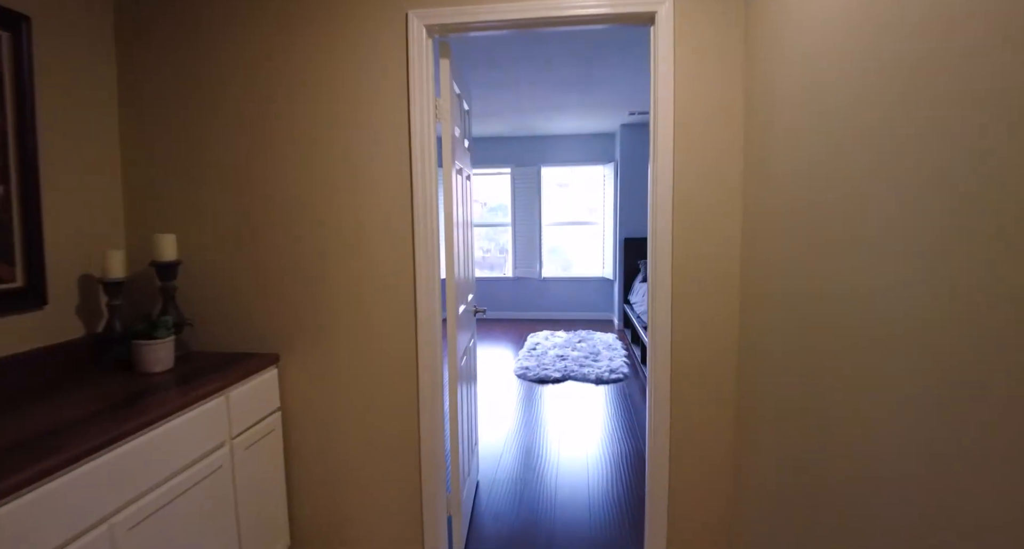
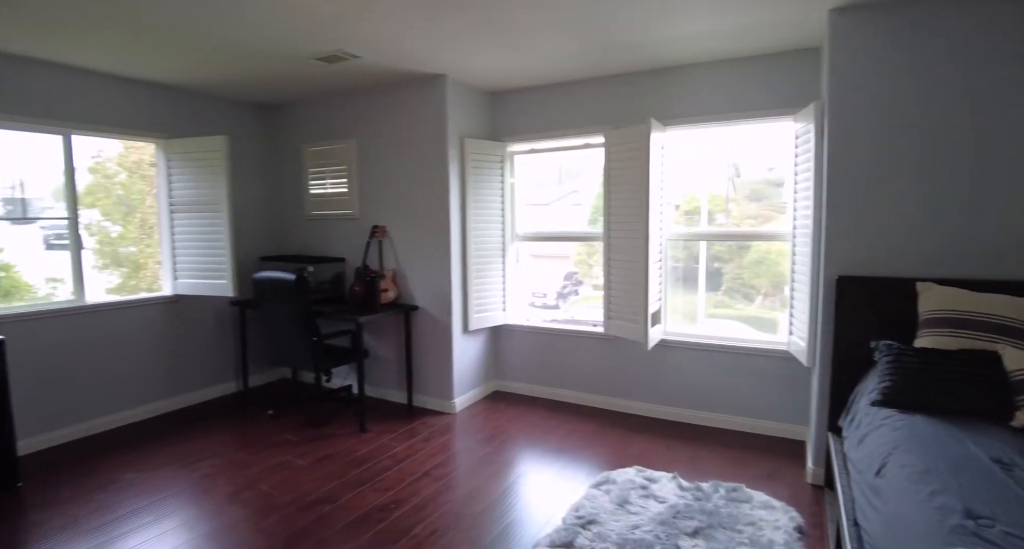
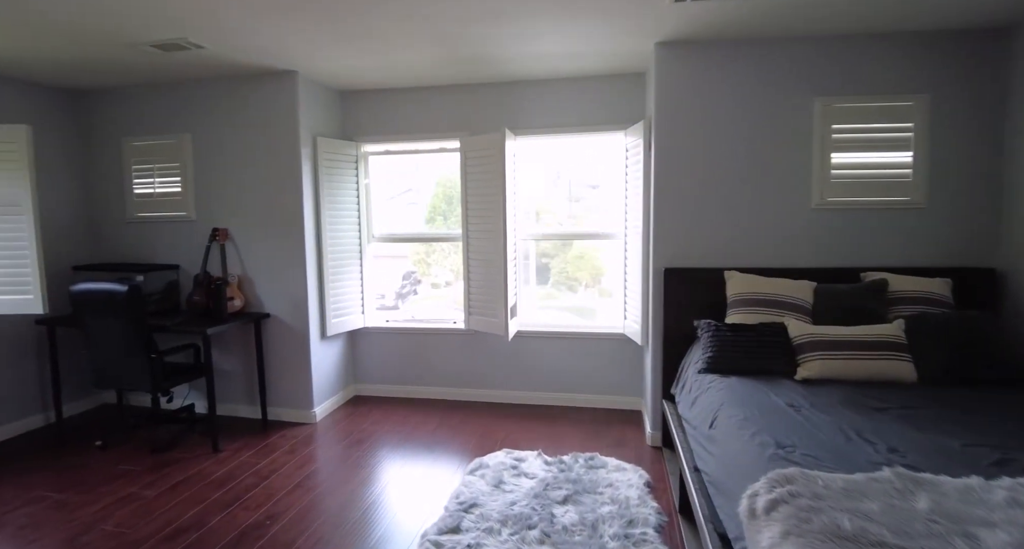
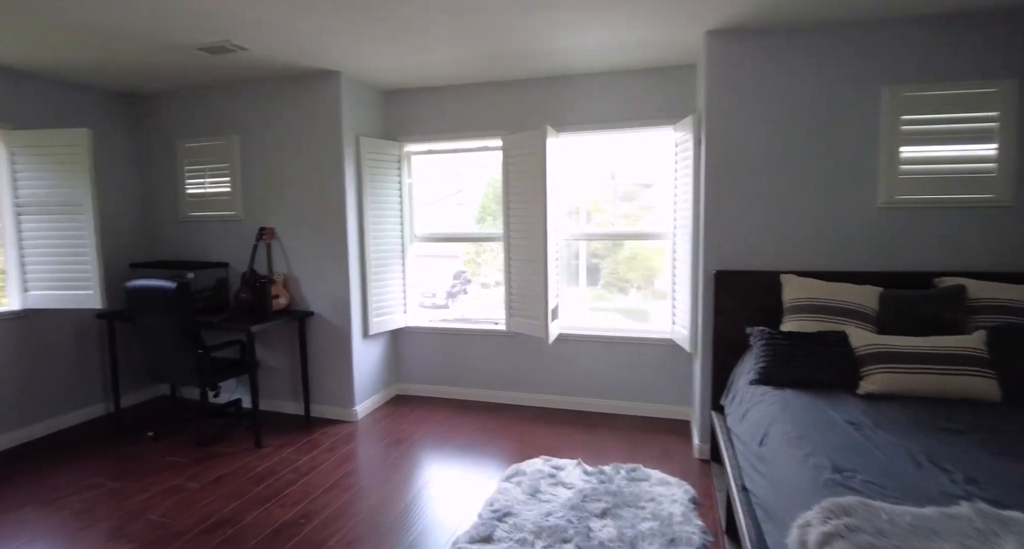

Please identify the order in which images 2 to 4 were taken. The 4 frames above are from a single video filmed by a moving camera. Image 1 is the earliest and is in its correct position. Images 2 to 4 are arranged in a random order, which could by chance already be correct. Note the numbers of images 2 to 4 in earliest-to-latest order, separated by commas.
3, 4, 2
